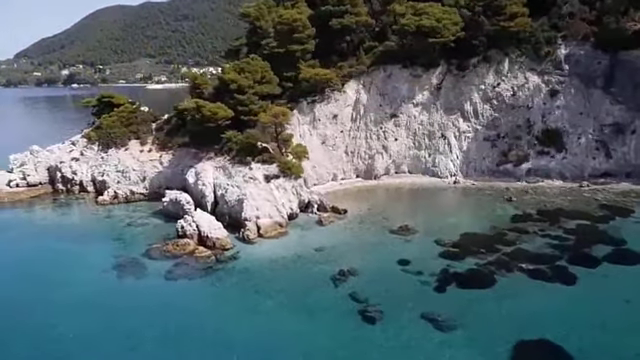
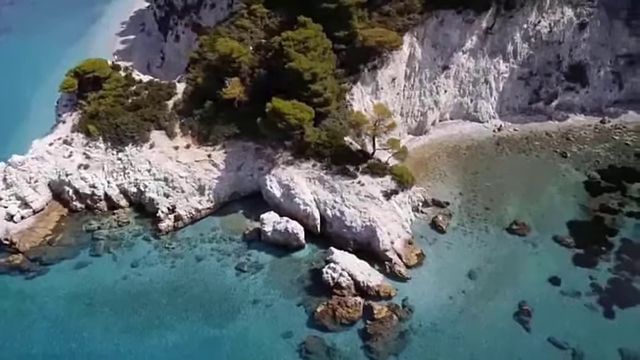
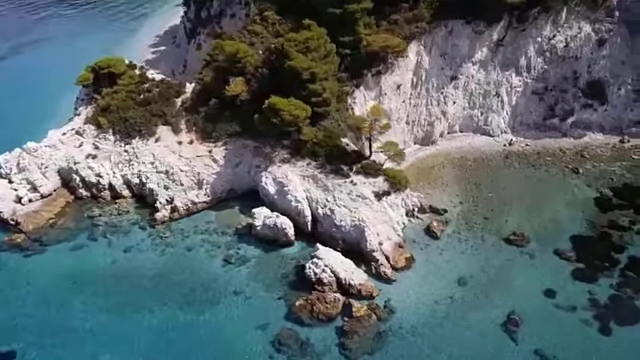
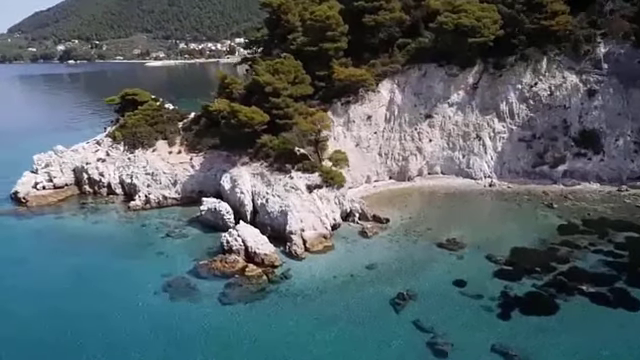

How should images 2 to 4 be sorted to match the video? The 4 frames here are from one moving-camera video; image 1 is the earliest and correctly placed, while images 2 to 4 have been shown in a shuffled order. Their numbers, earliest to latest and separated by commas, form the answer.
4, 3, 2
